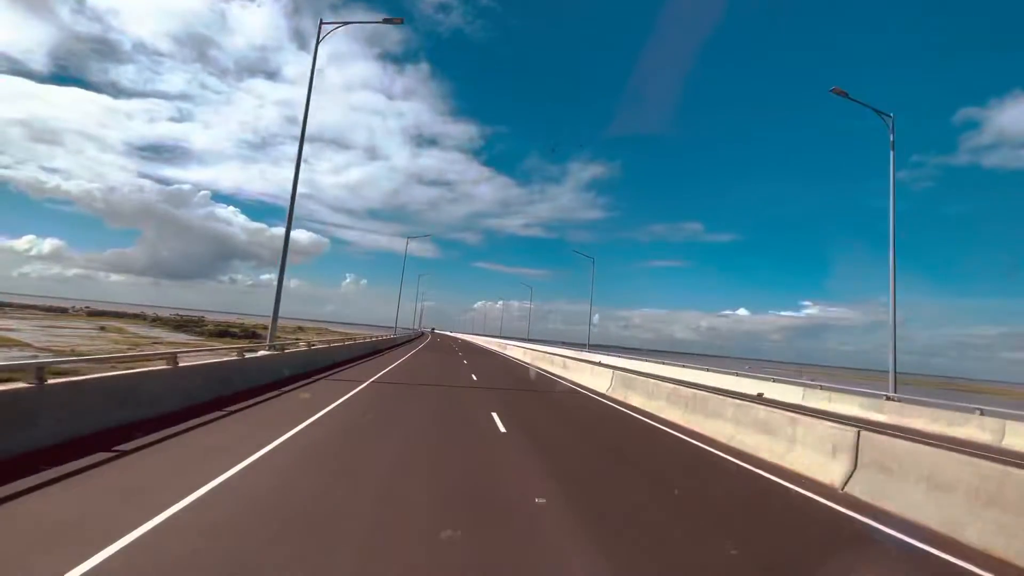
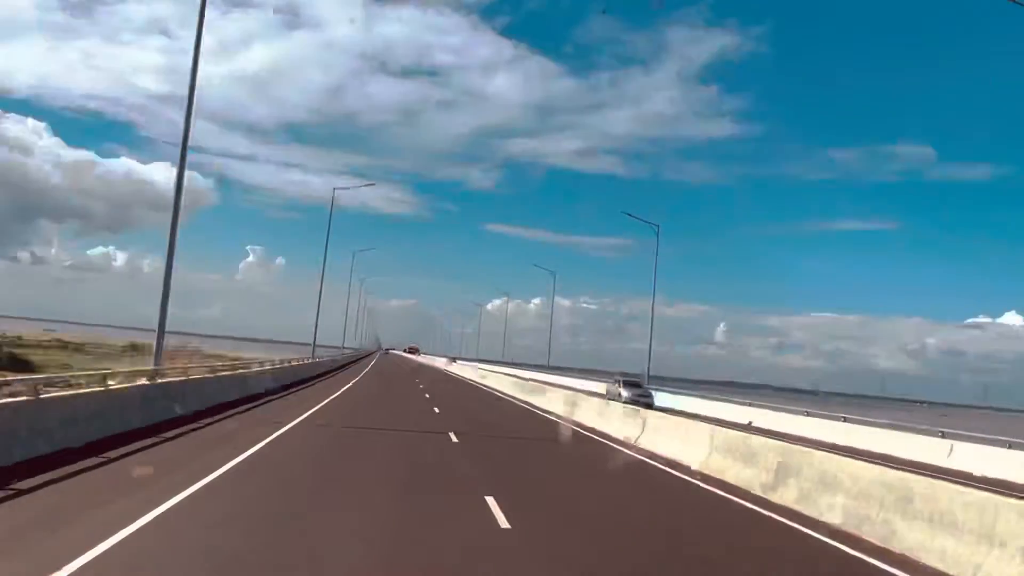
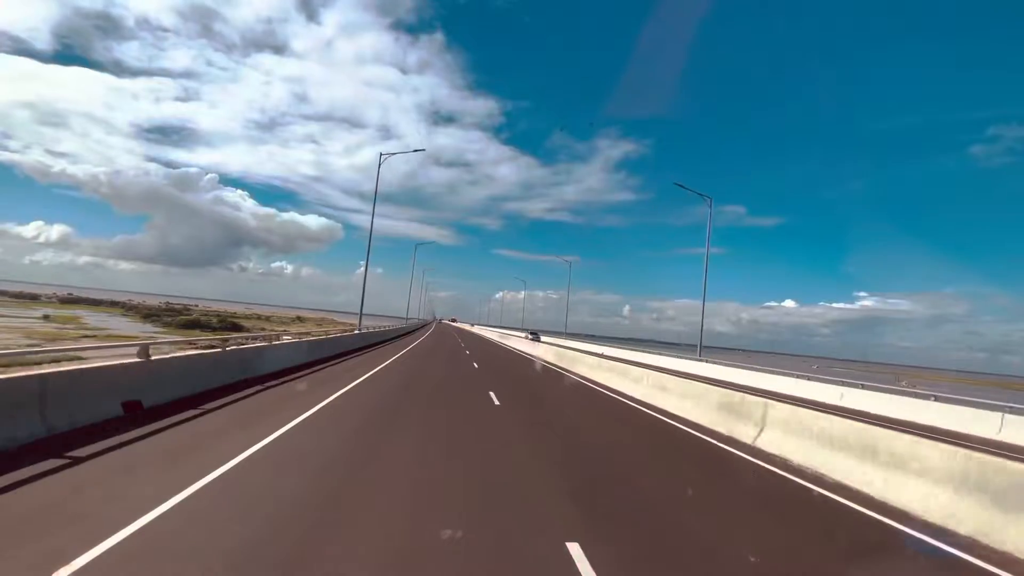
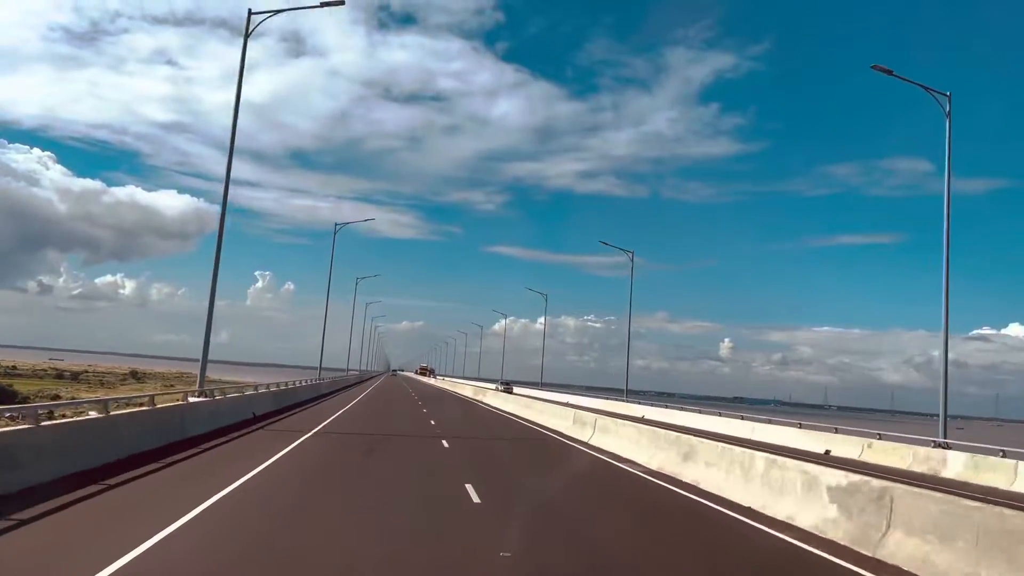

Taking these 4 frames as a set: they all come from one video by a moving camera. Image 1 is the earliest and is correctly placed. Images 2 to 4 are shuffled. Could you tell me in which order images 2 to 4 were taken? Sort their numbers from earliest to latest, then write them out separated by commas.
3, 2, 4
